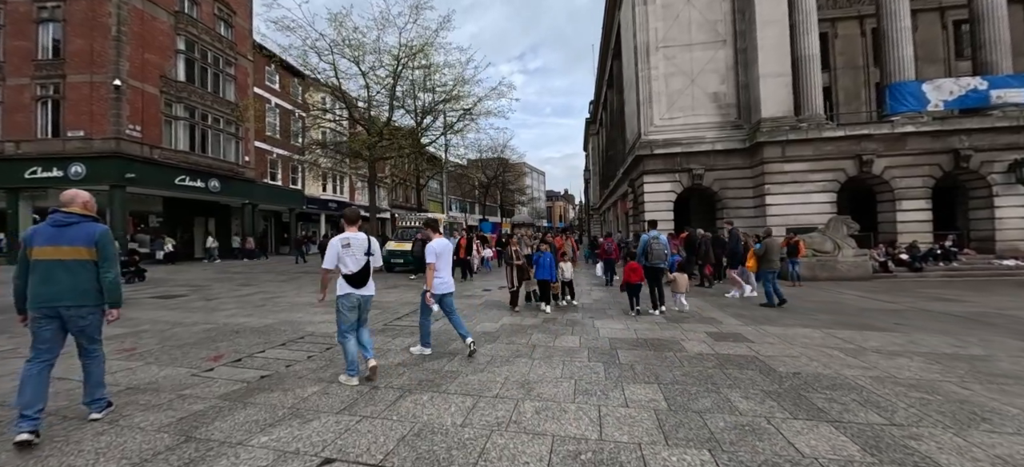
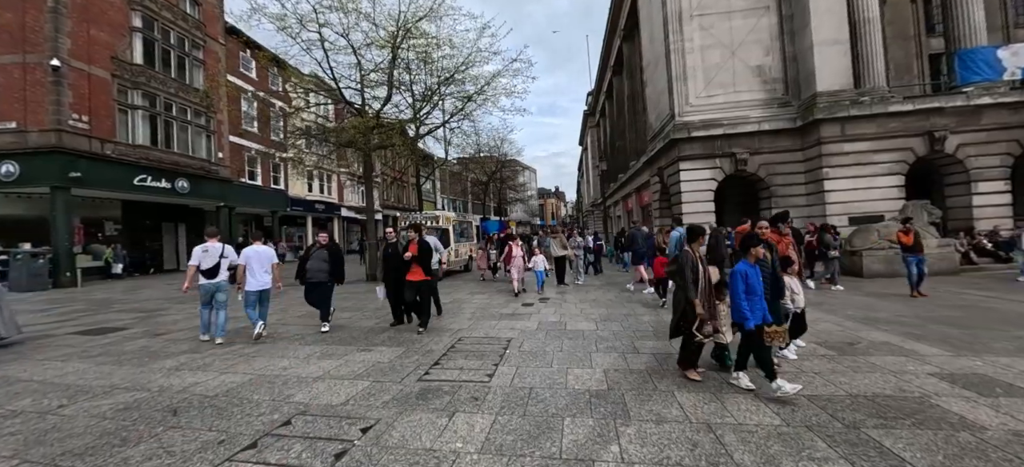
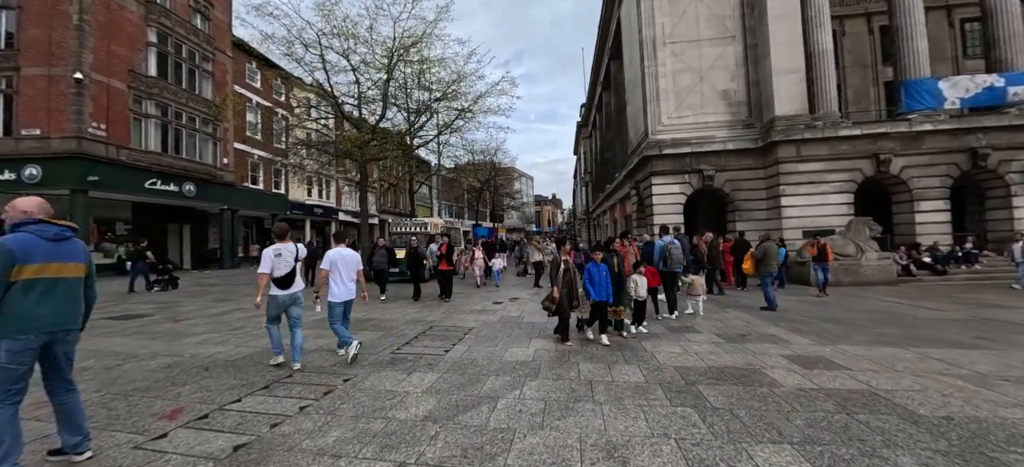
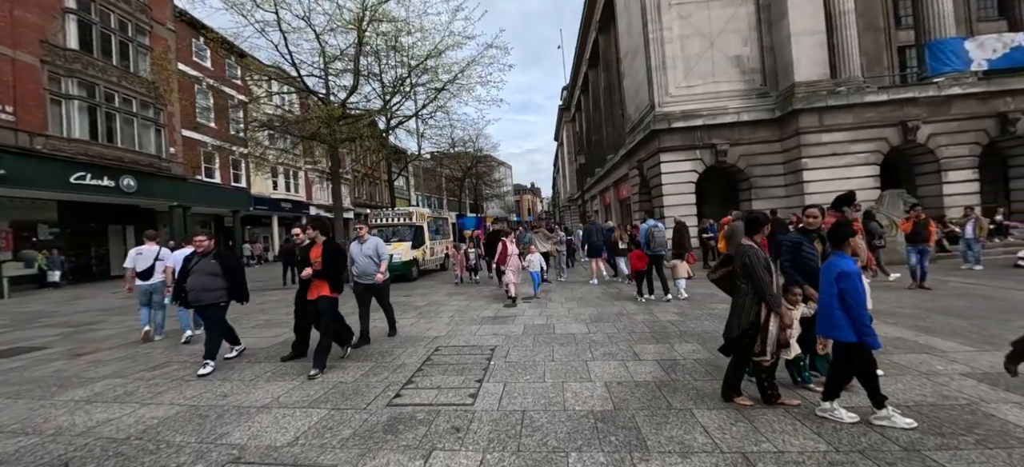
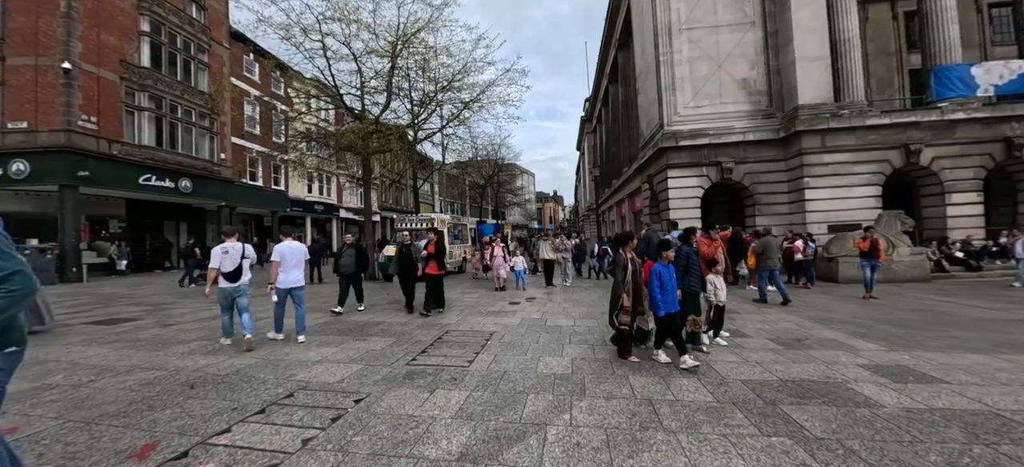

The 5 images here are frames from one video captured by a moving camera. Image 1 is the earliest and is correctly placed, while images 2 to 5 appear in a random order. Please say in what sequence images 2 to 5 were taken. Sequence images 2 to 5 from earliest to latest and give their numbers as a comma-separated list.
3, 5, 2, 4
